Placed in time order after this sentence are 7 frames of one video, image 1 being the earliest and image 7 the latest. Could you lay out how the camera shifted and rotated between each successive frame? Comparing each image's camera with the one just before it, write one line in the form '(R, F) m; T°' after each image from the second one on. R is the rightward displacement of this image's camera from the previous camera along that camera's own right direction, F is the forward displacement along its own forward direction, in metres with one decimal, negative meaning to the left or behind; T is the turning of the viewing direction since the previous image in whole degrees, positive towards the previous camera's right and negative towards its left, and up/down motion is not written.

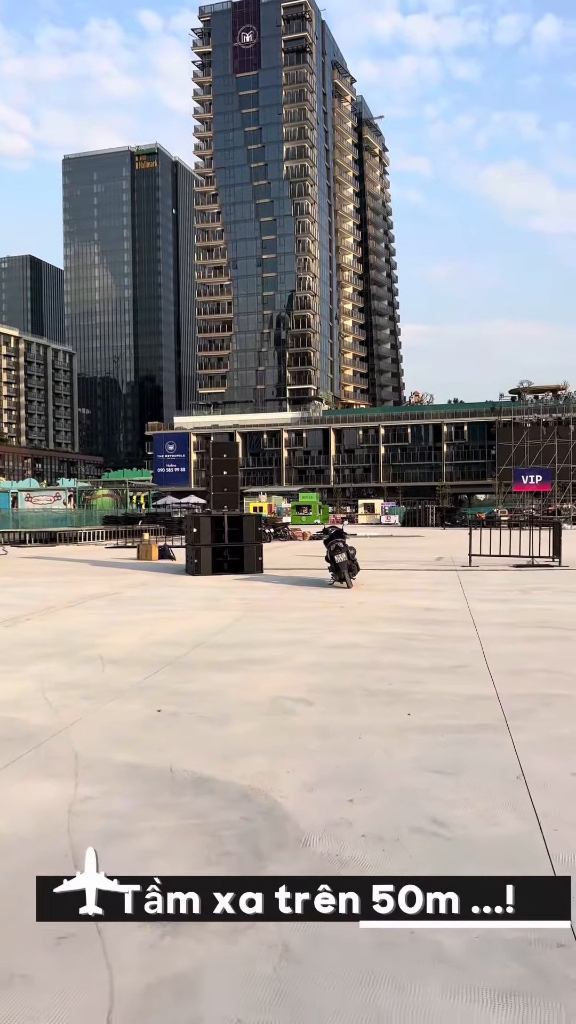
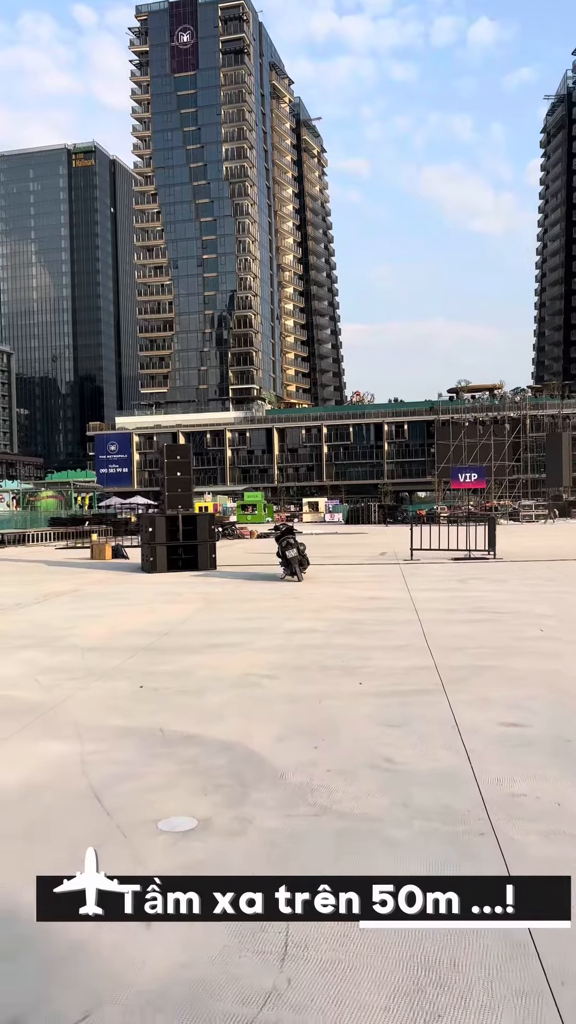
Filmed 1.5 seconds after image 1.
(-0.2, -0.8) m; +4°
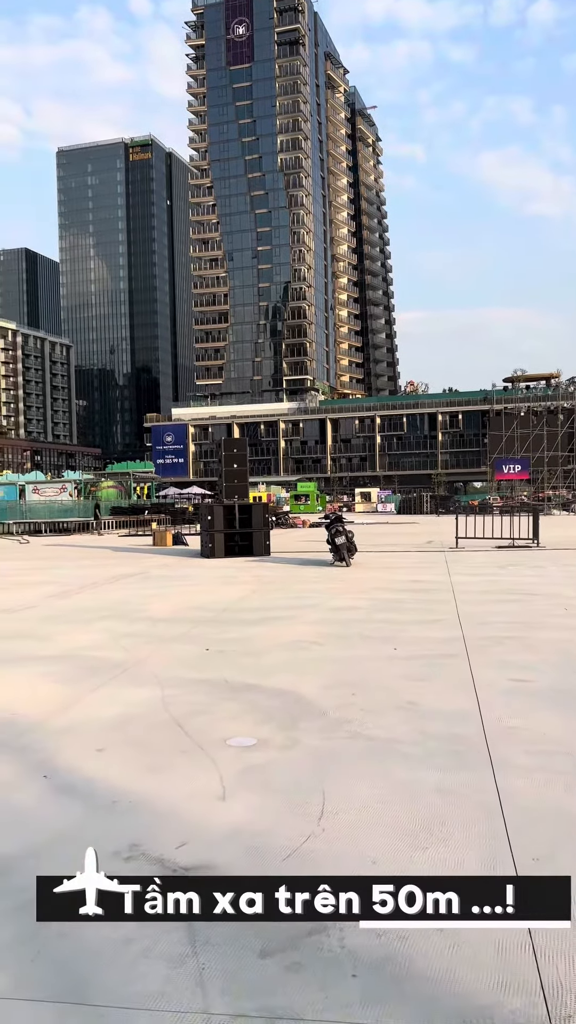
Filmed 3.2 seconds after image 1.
(+0.1, -1.1) m; -4°
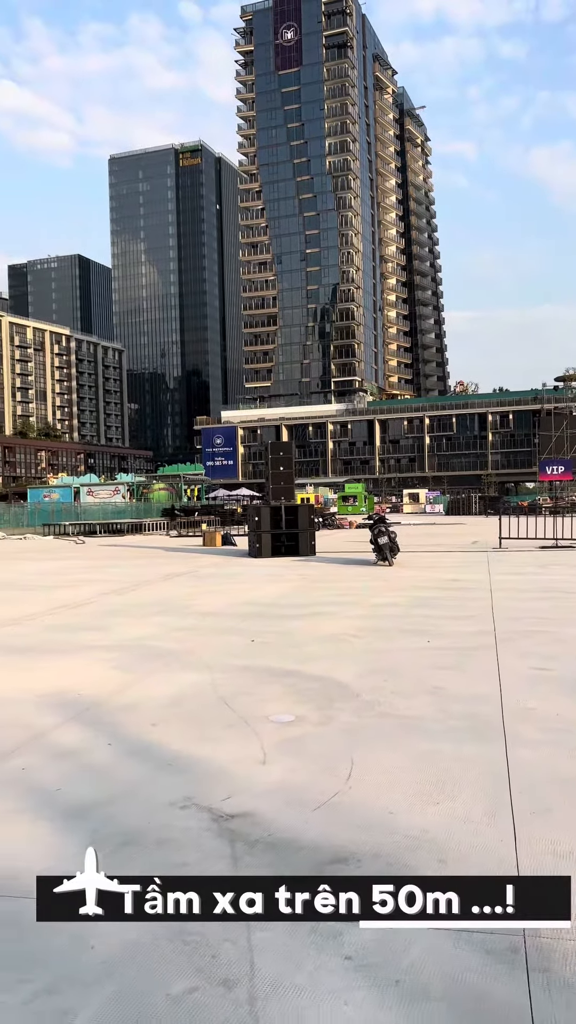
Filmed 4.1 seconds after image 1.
(+0.1, -0.6) m; -3°
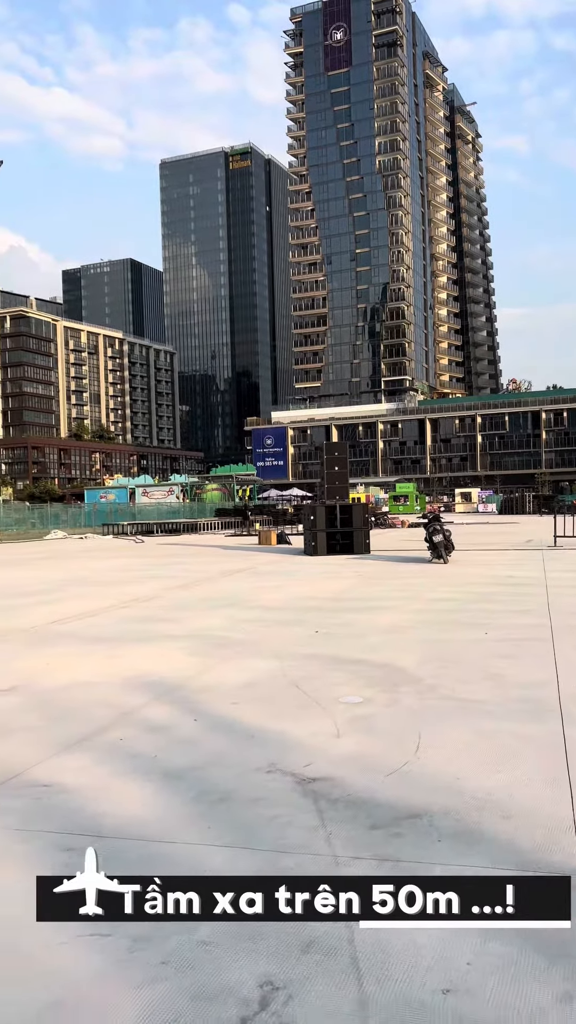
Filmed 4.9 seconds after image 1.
(-0.1, -0.4) m; -3°
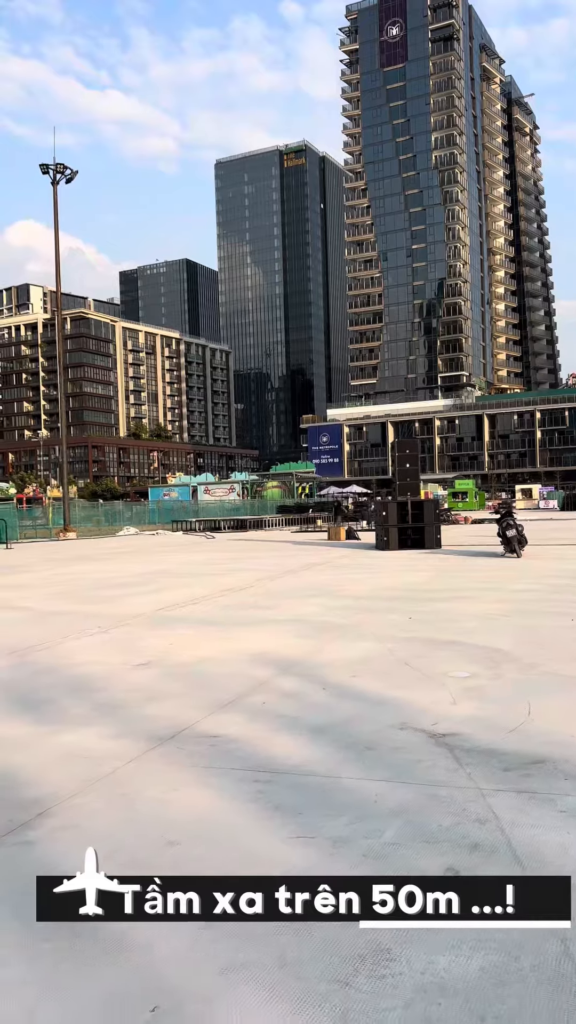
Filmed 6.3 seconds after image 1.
(-0.5, -0.7) m; -4°
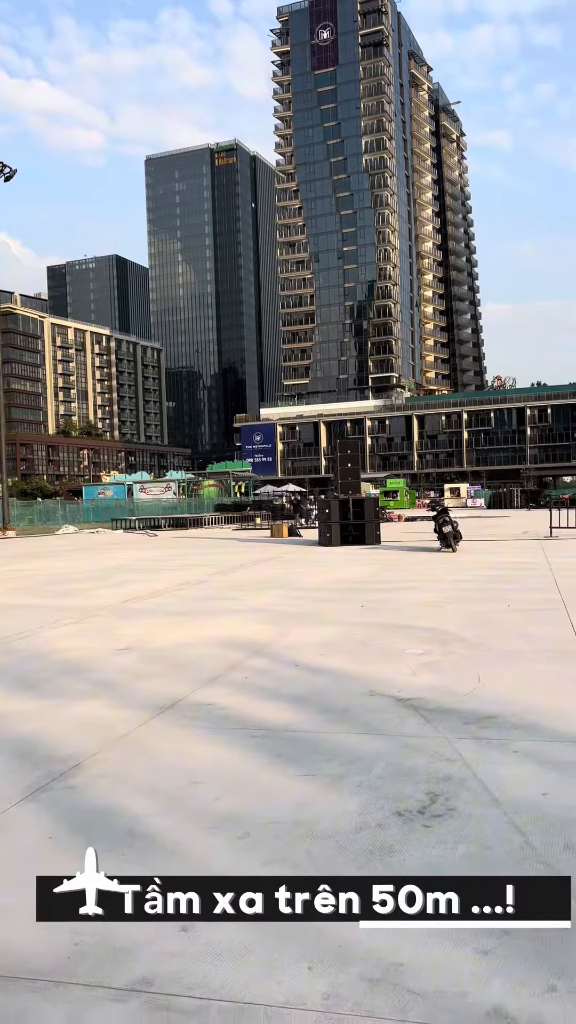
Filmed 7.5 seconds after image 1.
(-0.4, -0.7) m; +5°
